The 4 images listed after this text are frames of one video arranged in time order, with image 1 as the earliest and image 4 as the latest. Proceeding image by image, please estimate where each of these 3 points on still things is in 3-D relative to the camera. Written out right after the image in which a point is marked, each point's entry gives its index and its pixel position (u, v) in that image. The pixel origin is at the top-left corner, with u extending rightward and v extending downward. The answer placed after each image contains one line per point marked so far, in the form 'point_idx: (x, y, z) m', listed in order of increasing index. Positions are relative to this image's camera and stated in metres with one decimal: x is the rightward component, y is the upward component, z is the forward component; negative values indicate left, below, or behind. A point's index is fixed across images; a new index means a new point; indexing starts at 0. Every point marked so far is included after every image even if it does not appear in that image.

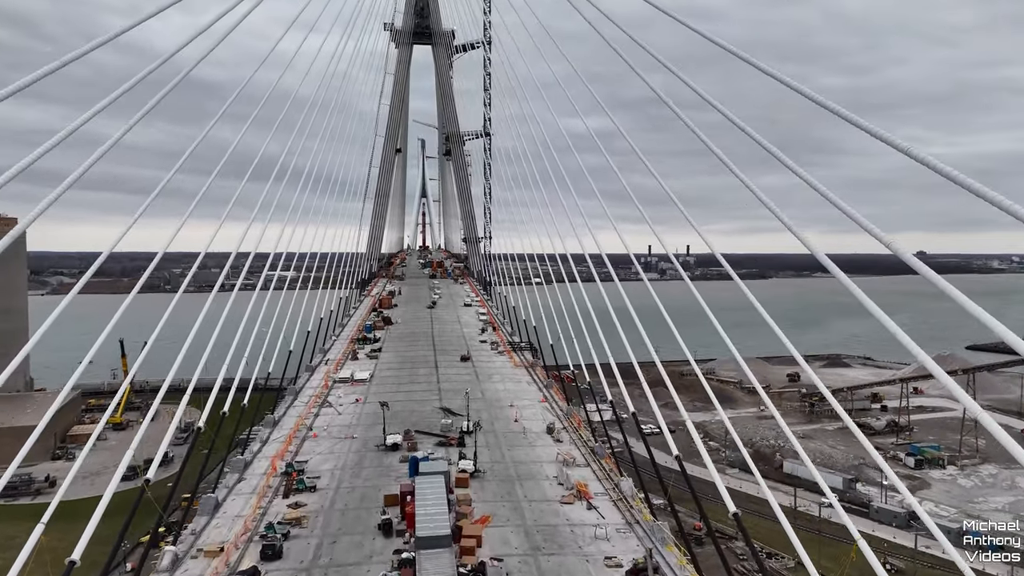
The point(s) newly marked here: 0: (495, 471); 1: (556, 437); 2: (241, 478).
0: (-0.2, -2.2, +8.6) m
1: (+0.6, -2.1, +9.9) m
2: (-3.2, -2.3, +8.4) m
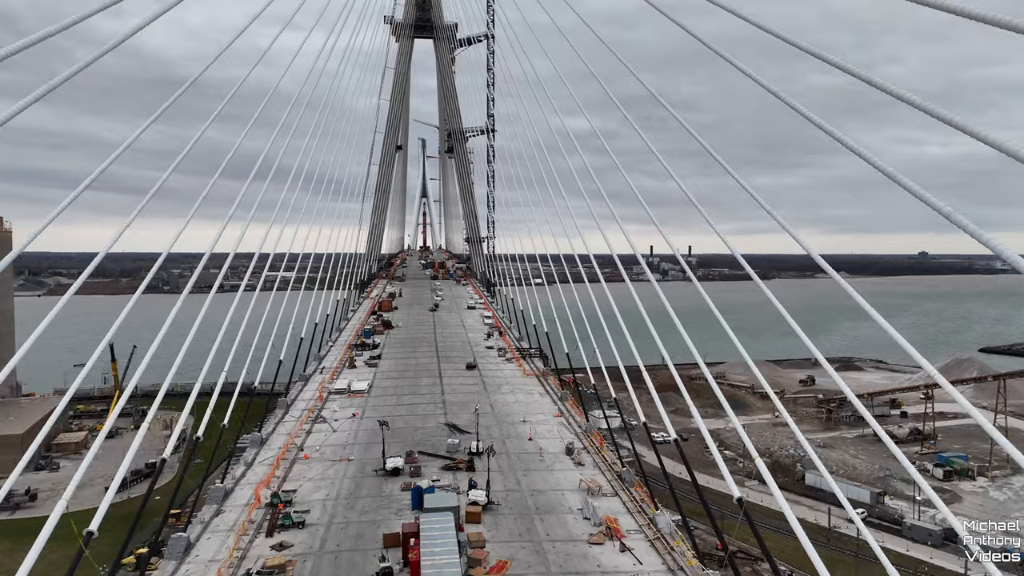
0: (0.0, -2.3, +7.5) m
1: (+0.8, -2.1, +8.8) m
2: (-3.1, -2.3, +7.3) m
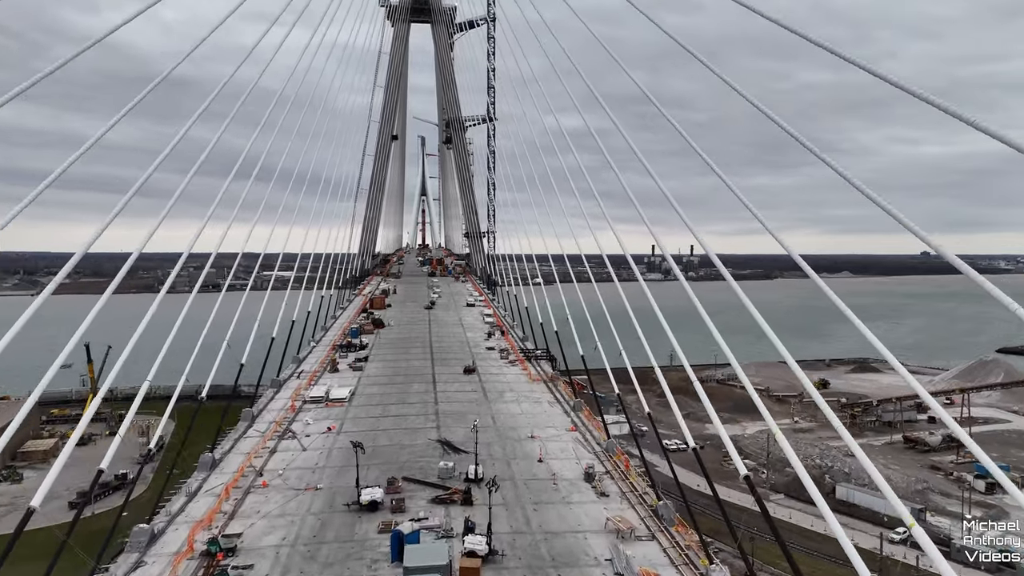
0: (+0.1, -2.1, +5.8) m
1: (+0.9, -2.0, +7.1) m
2: (-3.0, -2.2, +5.6) m
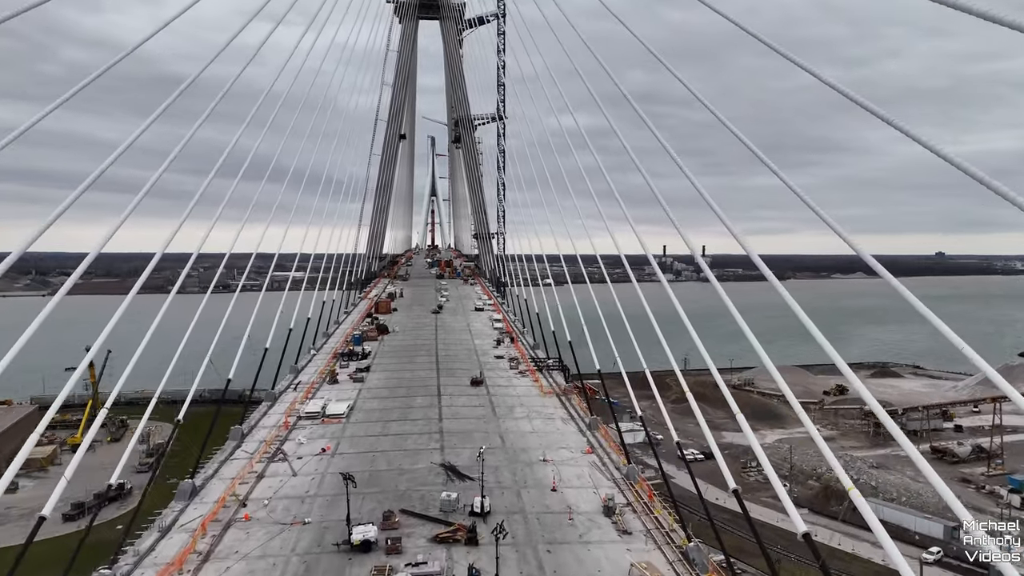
0: (+0.1, -2.3, +5.0) m
1: (+1.0, -2.1, +6.3) m
2: (-2.9, -2.3, +4.9) m
